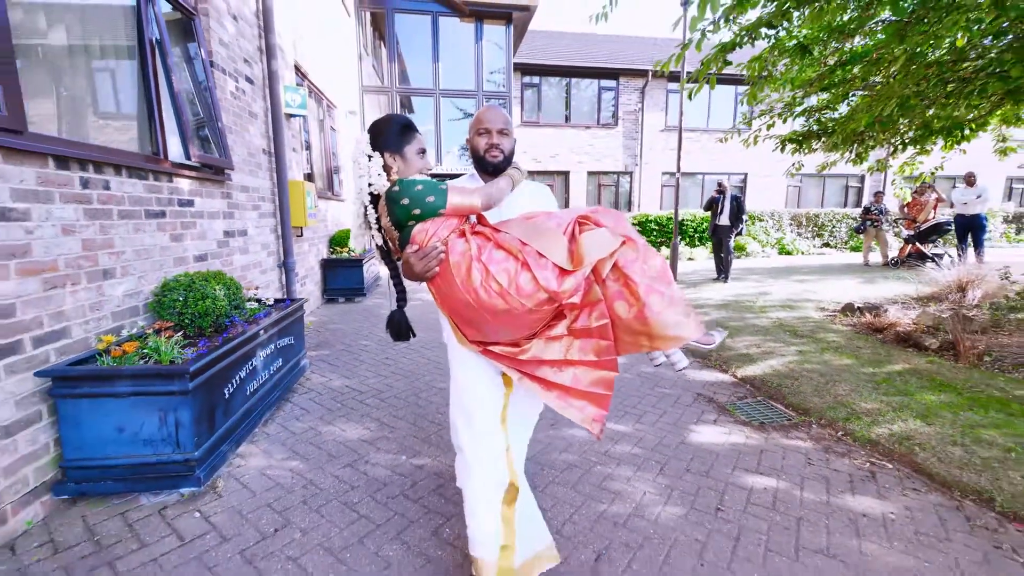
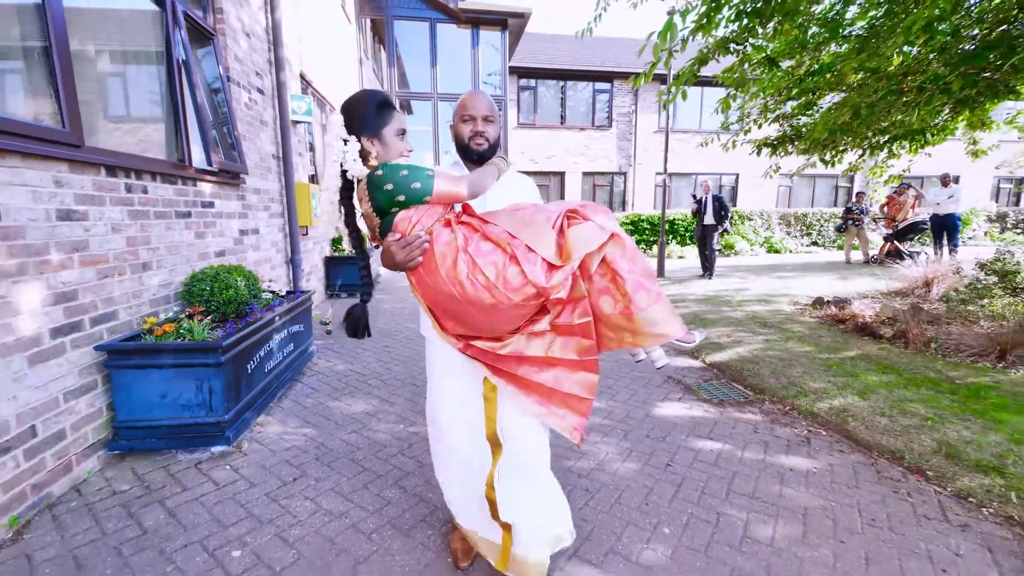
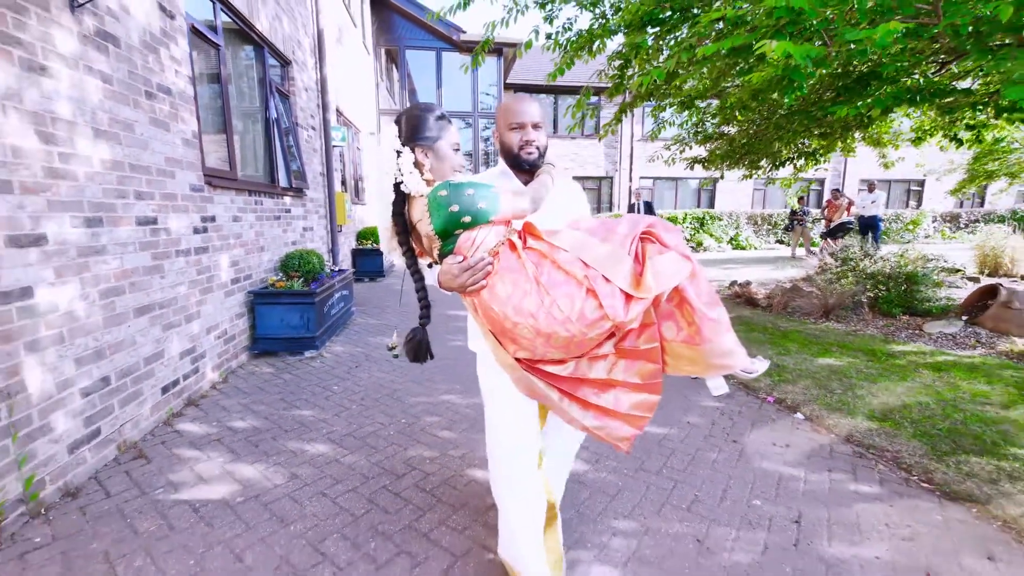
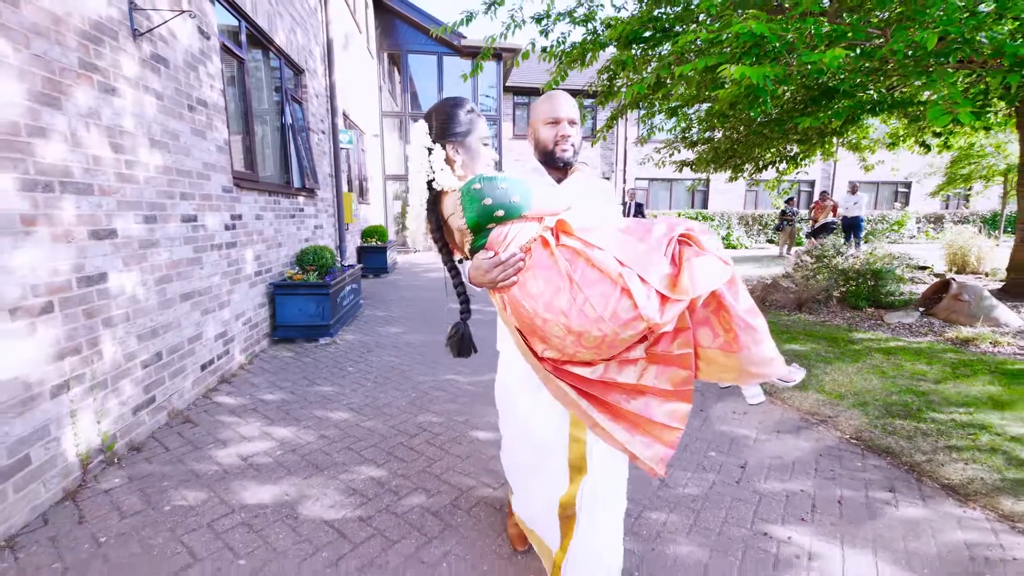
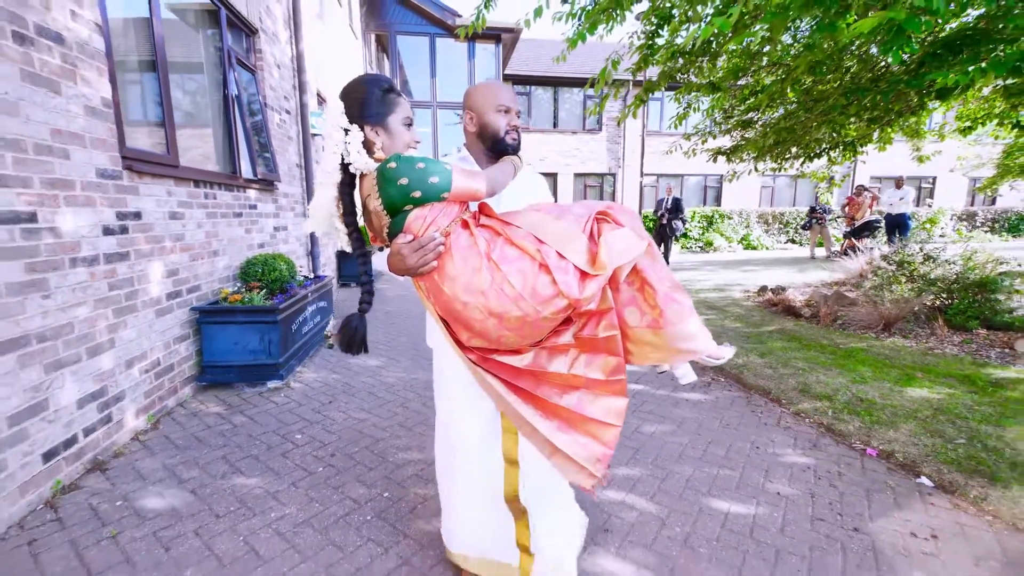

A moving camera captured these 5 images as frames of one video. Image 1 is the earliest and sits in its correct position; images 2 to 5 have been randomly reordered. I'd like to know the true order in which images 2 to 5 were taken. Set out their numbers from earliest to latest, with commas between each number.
2, 5, 3, 4
